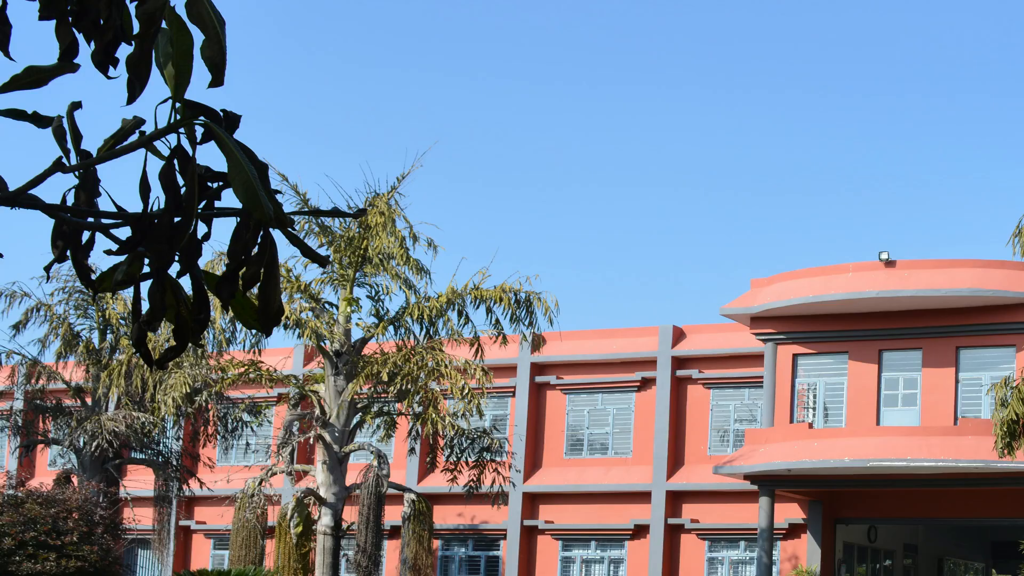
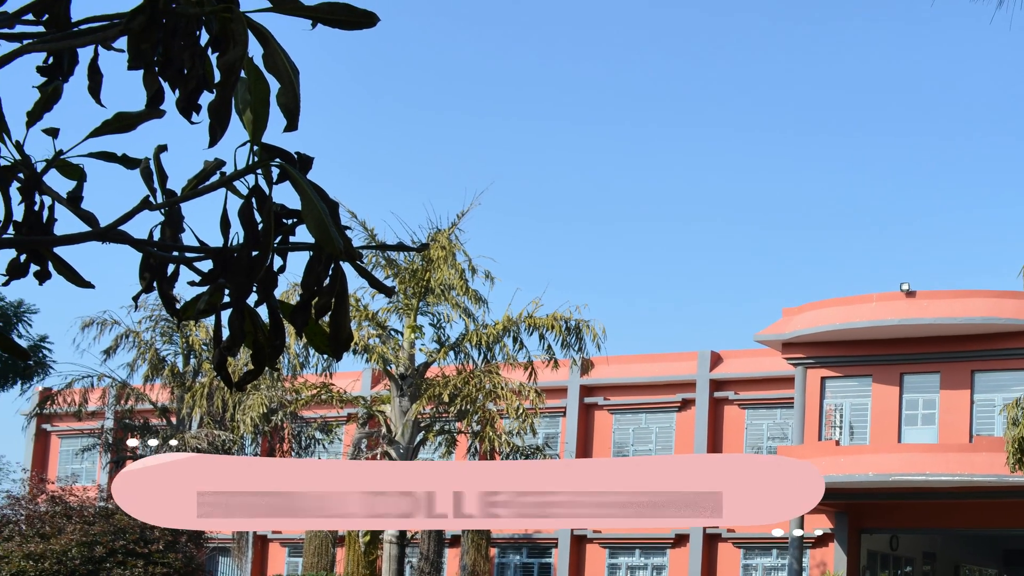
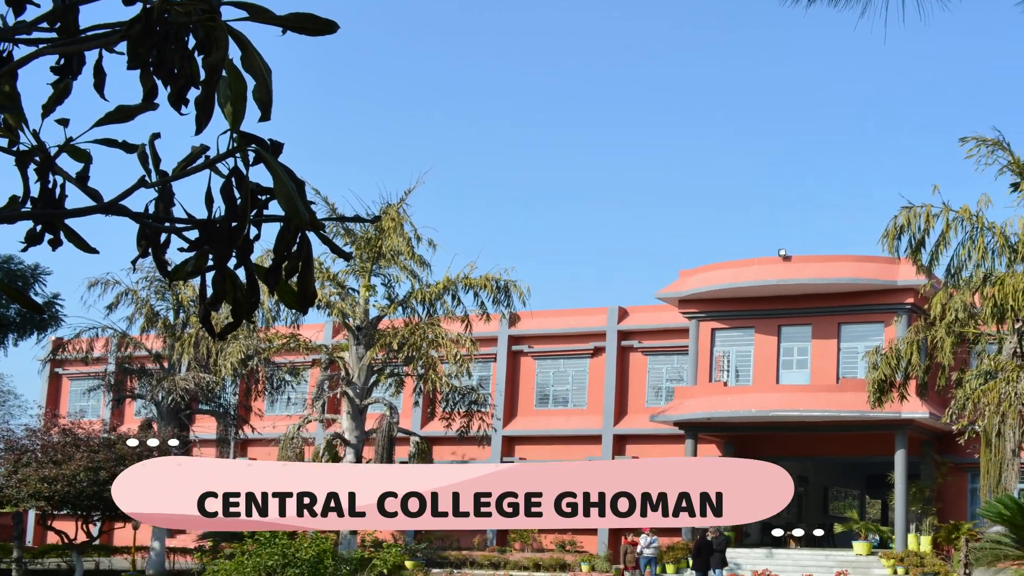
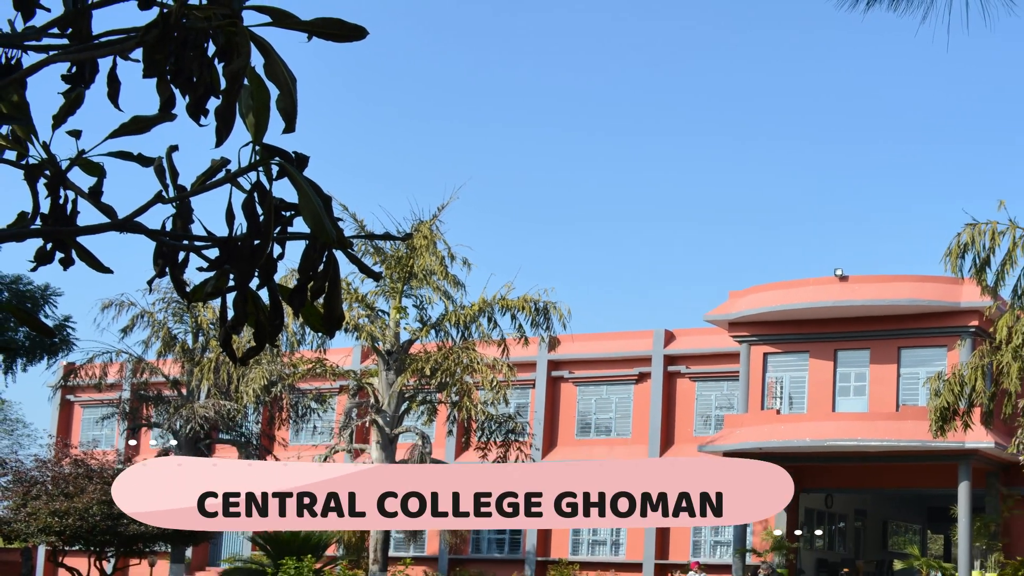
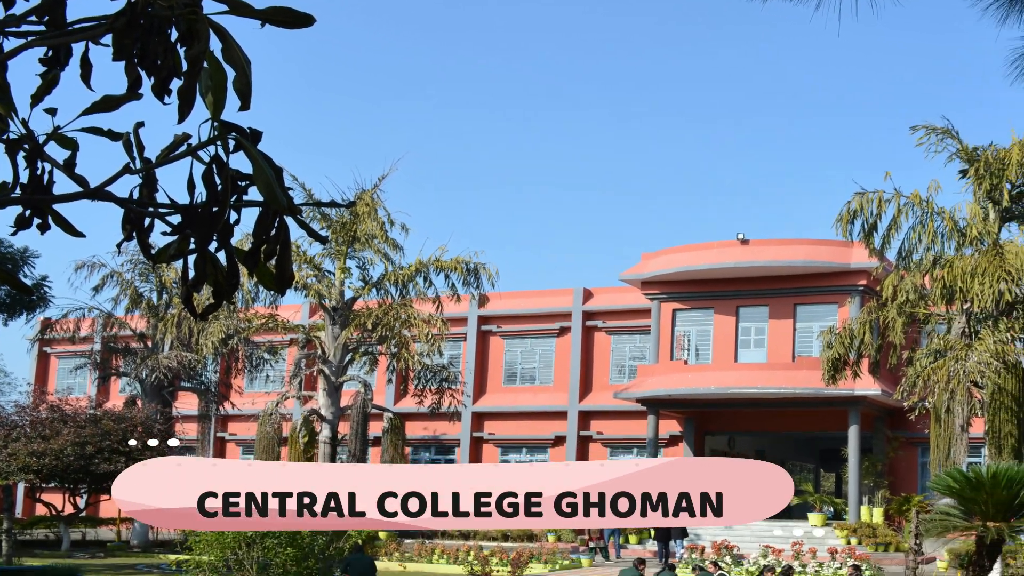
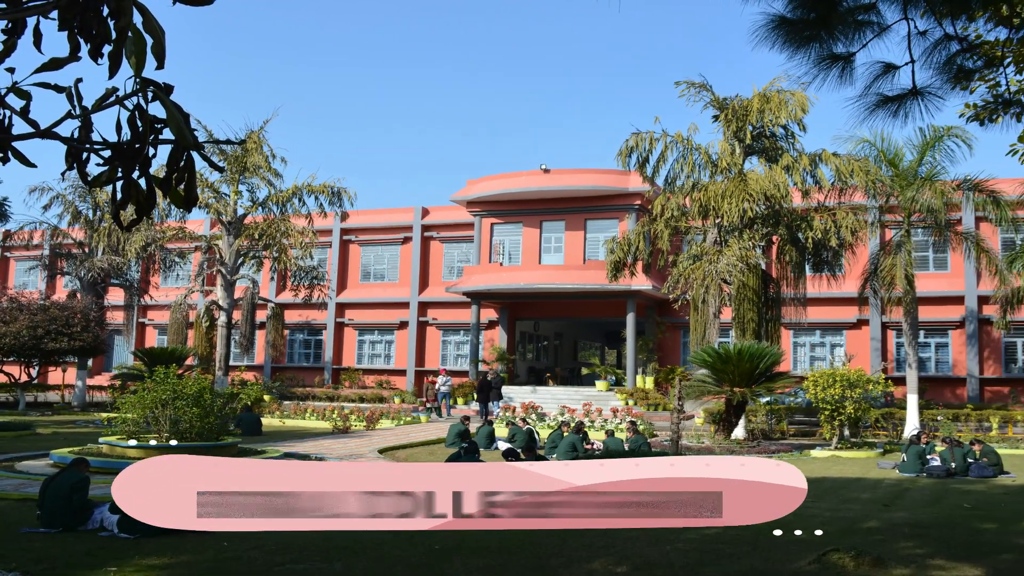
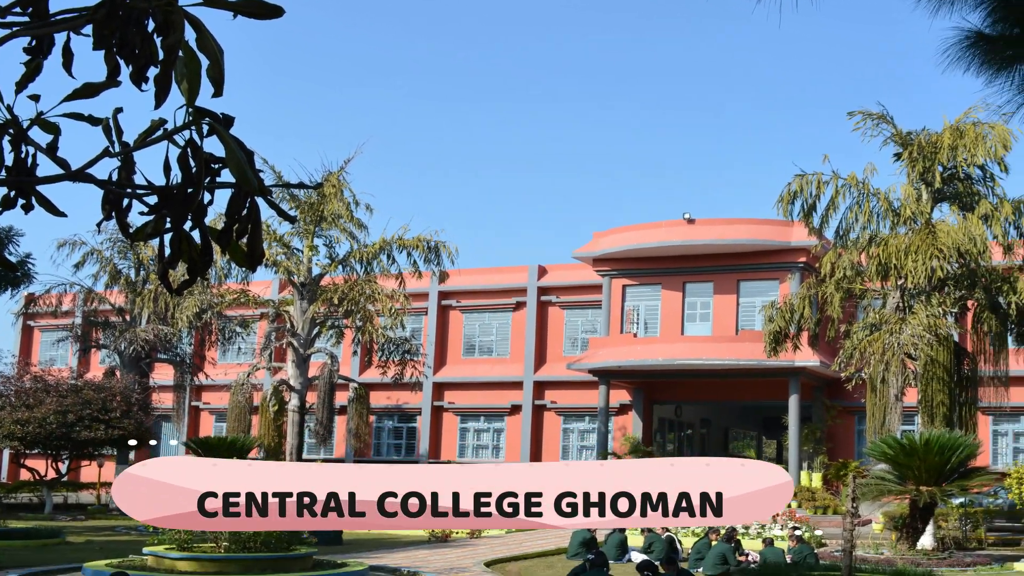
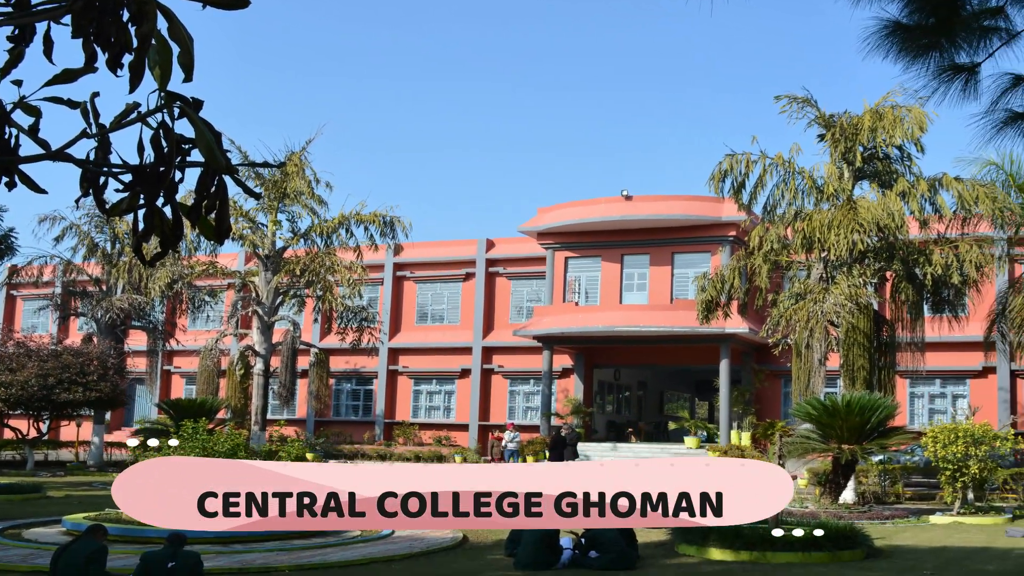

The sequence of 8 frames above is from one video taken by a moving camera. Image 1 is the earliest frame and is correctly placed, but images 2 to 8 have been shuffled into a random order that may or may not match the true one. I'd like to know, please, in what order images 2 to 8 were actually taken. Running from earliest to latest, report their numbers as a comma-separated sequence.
2, 4, 3, 5, 7, 8, 6
